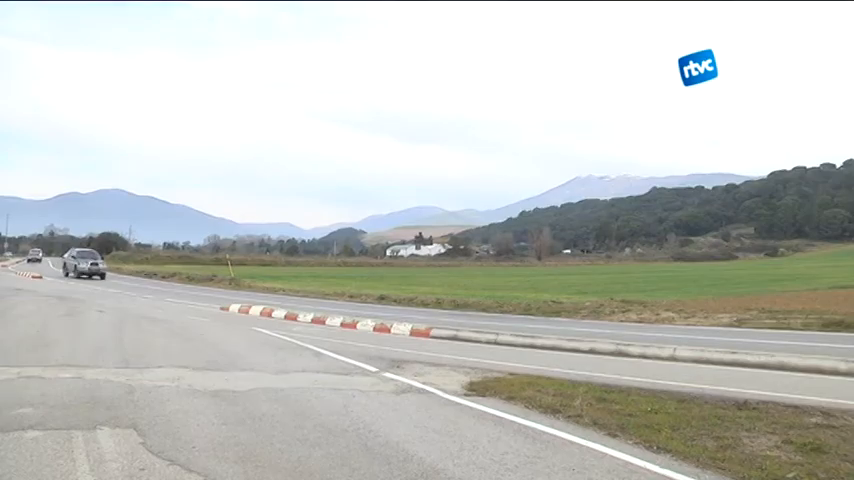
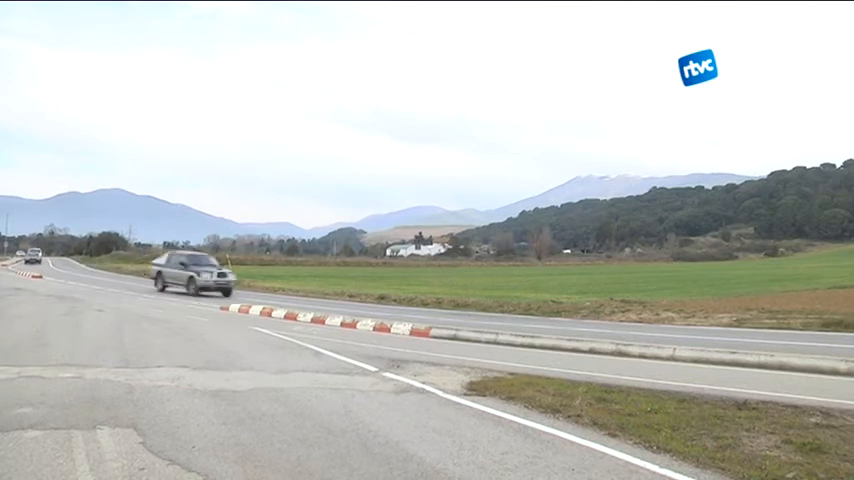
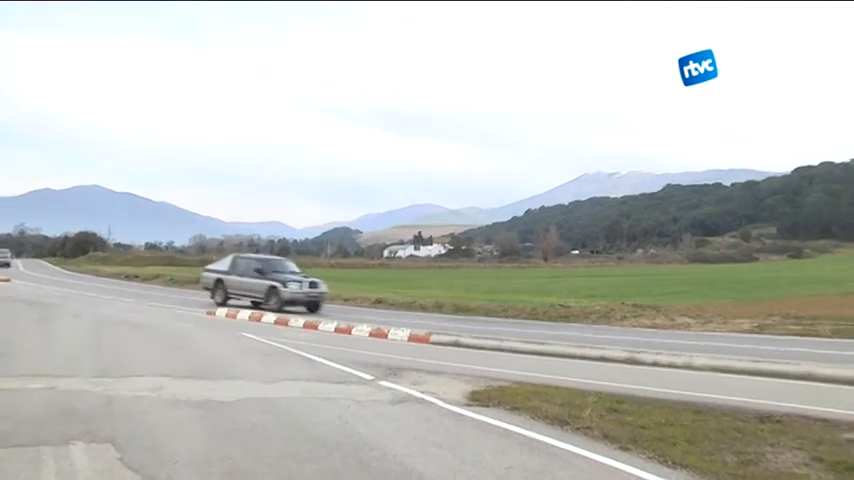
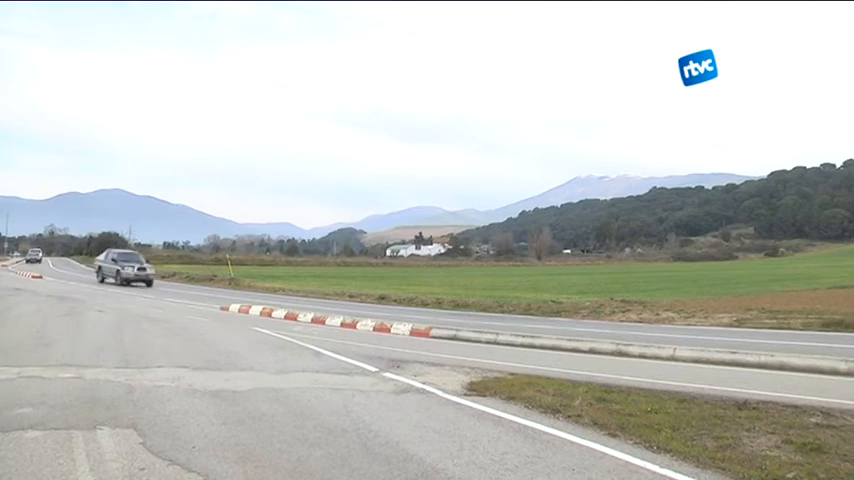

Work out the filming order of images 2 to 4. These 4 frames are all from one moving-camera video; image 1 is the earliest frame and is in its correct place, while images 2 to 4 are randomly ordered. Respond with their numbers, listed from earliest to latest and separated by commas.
4, 2, 3
